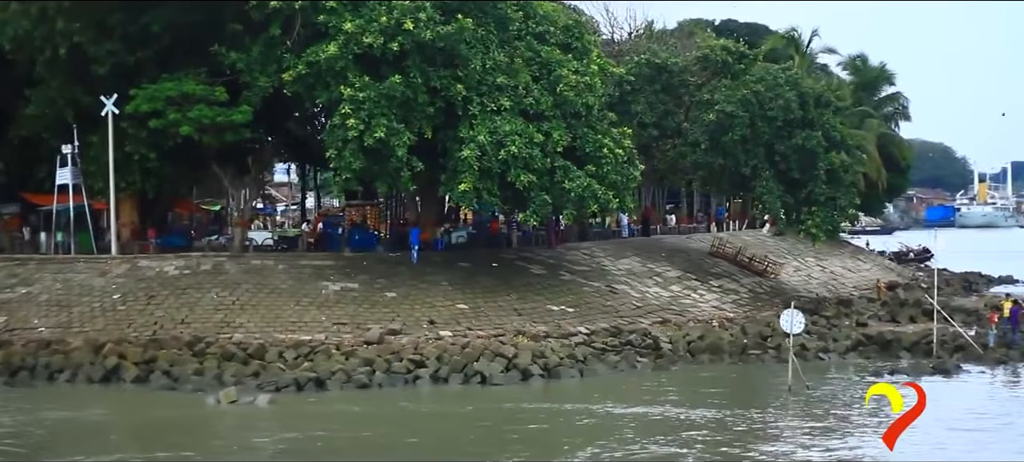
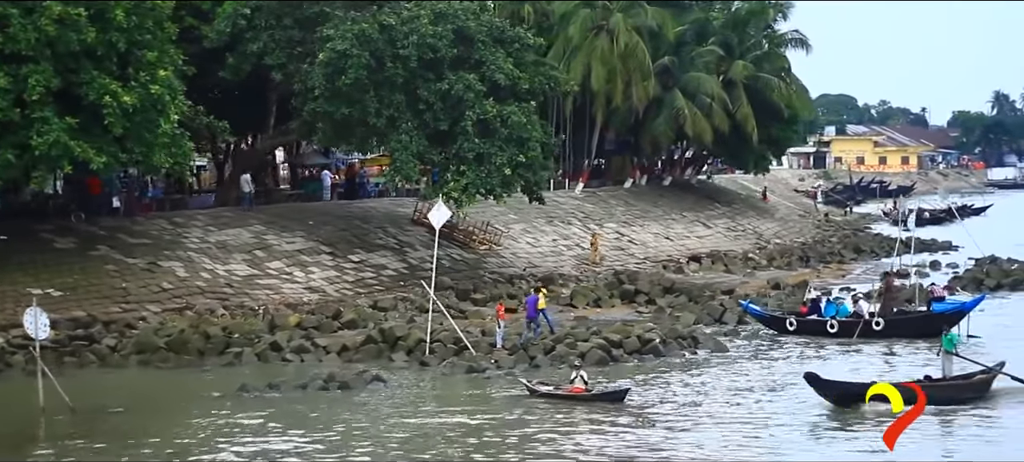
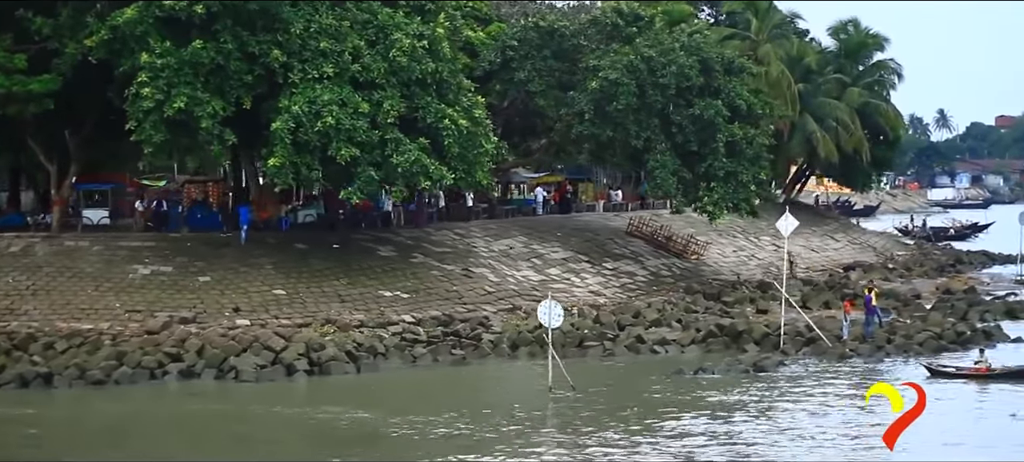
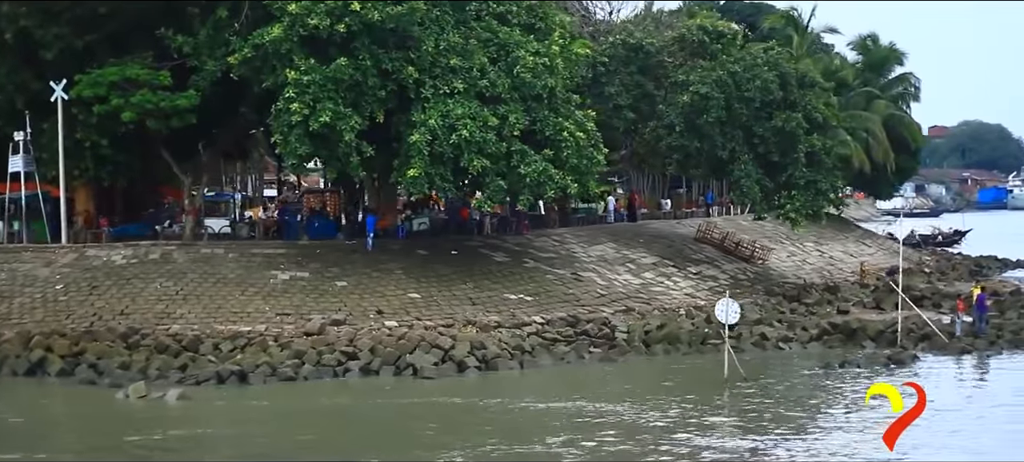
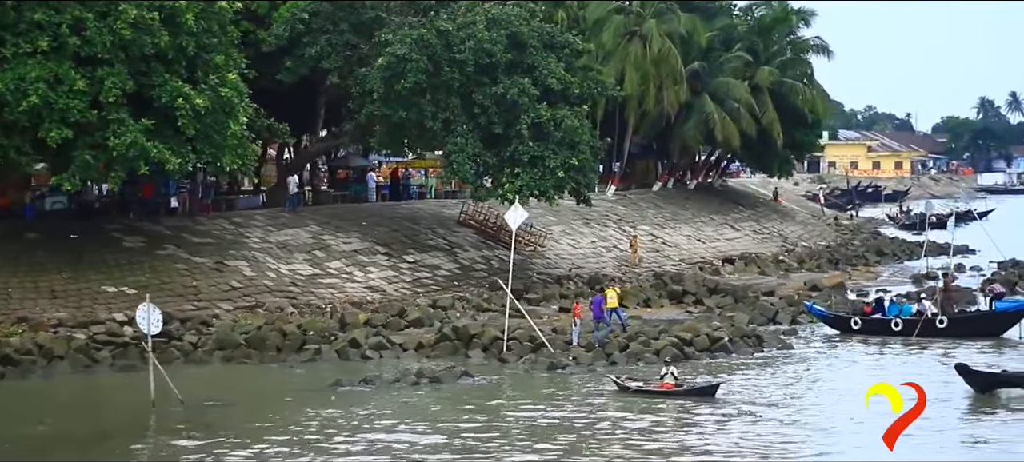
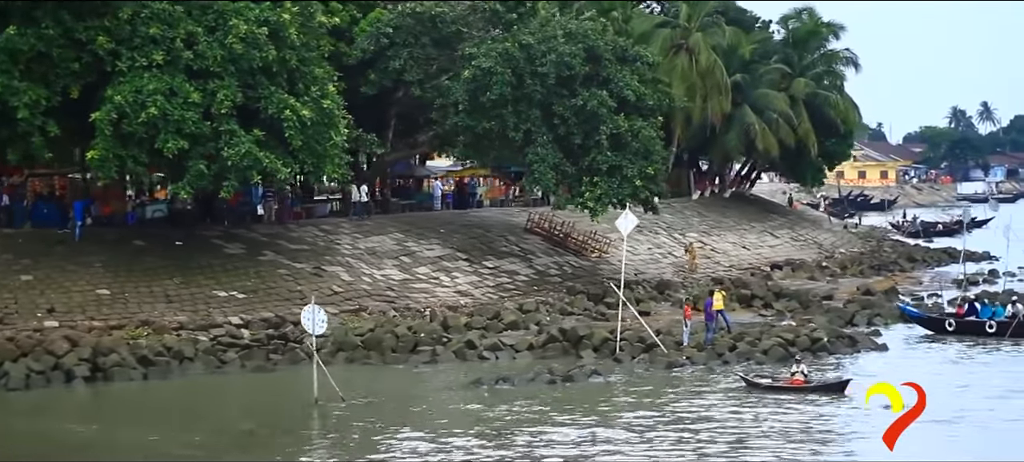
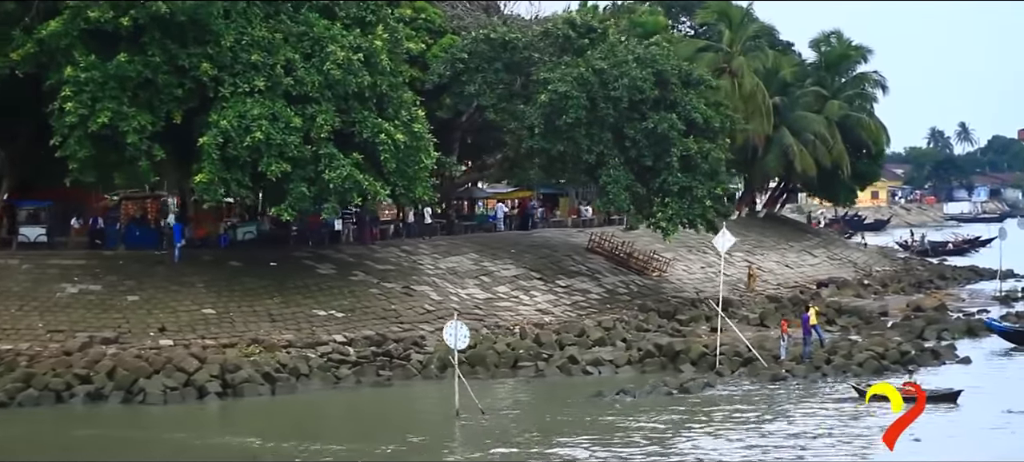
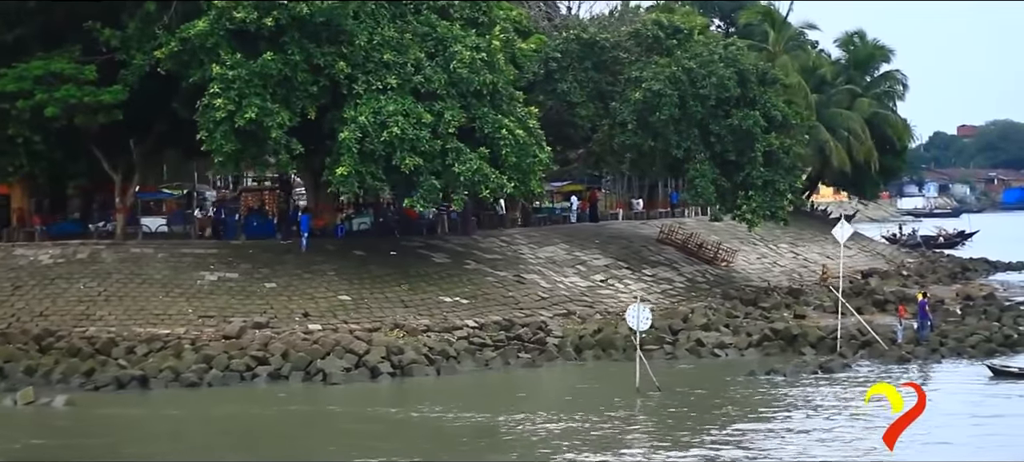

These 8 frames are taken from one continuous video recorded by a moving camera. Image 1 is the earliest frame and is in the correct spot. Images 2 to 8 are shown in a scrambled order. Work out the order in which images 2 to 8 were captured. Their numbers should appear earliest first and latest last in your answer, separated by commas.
4, 8, 3, 7, 6, 5, 2
